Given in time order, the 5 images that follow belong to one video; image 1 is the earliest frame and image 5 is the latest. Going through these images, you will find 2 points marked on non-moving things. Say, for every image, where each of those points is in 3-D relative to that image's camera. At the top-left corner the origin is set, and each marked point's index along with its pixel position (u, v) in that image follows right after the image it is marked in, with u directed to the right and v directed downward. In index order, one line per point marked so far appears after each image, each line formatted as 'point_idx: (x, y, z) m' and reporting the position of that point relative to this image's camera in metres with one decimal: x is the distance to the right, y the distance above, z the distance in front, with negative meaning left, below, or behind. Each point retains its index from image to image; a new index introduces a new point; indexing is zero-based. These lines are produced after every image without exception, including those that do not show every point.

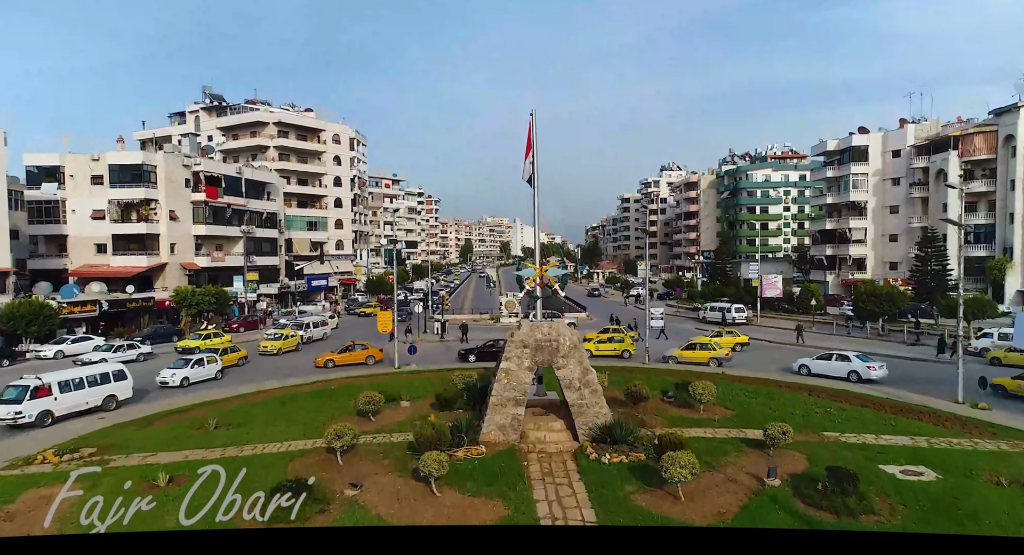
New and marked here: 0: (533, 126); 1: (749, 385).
0: (+0.5, +3.6, +12.8) m
1: (+6.8, -3.1, +15.6) m
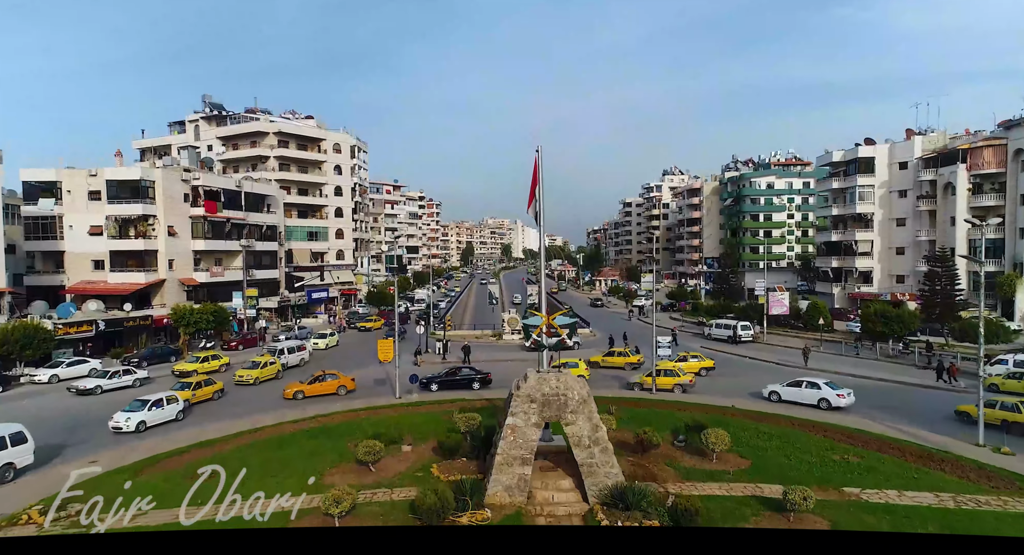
0: (+0.6, +2.6, +12.3) m
1: (+6.9, -4.1, +15.1) m
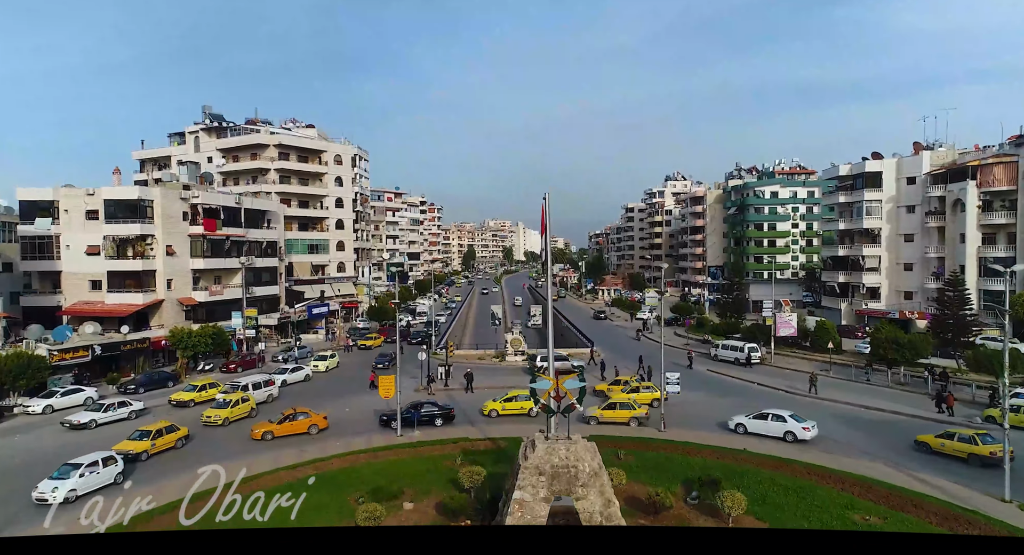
0: (+0.7, +1.4, +11.8) m
1: (+7.0, -5.3, +14.6) m
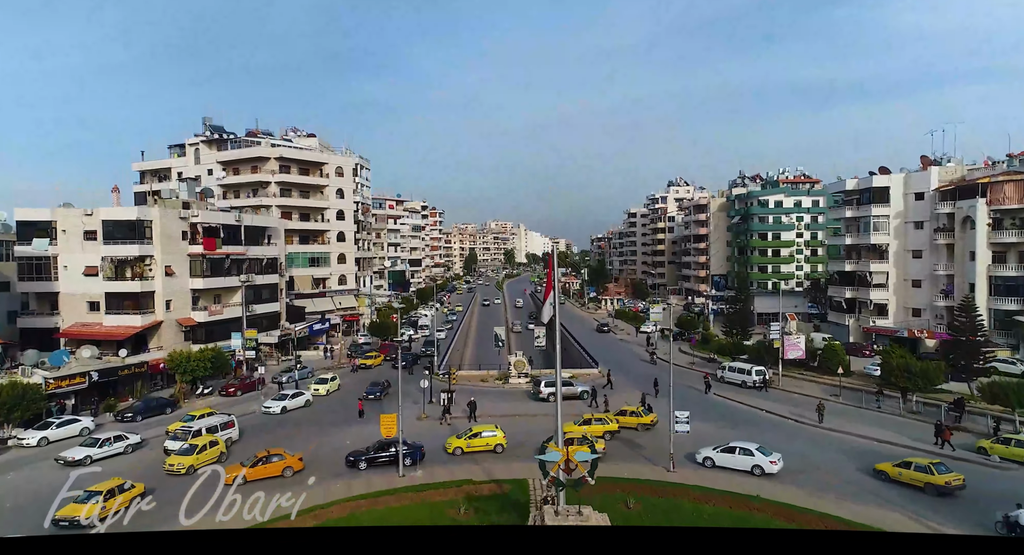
0: (+0.9, +0.2, +11.3) m
1: (+7.2, -6.5, +14.1) m
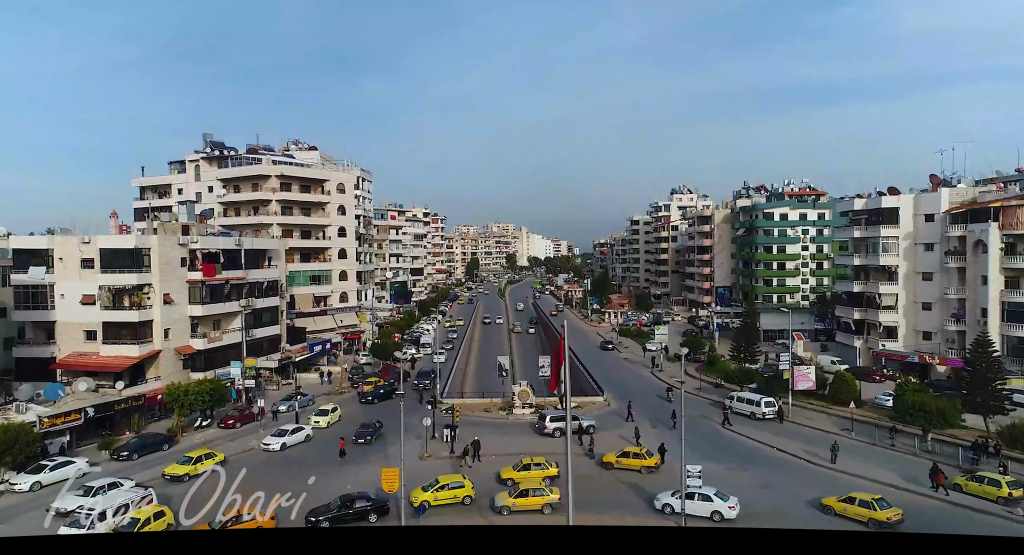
0: (+1.1, -1.4, +10.8) m
1: (+7.4, -8.1, +13.5) m
